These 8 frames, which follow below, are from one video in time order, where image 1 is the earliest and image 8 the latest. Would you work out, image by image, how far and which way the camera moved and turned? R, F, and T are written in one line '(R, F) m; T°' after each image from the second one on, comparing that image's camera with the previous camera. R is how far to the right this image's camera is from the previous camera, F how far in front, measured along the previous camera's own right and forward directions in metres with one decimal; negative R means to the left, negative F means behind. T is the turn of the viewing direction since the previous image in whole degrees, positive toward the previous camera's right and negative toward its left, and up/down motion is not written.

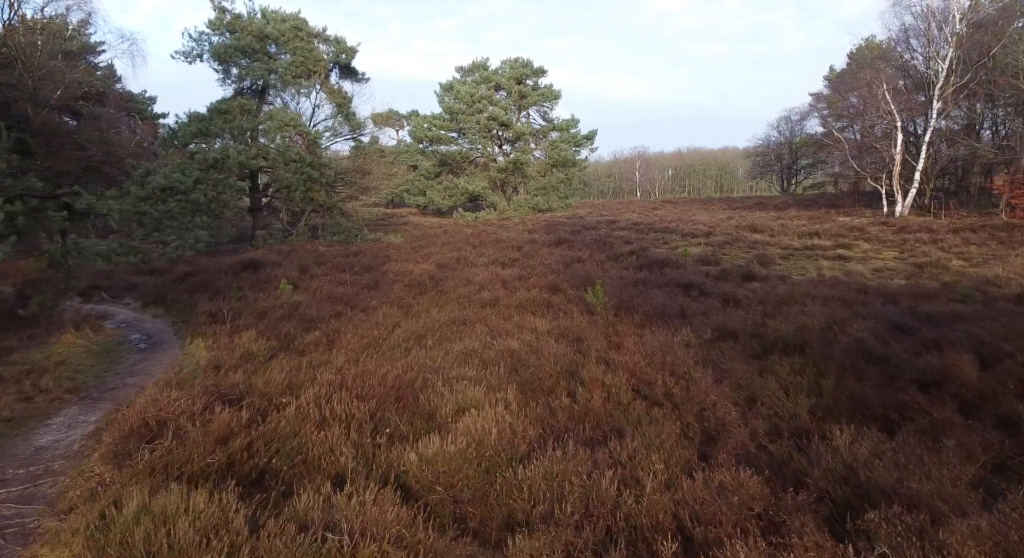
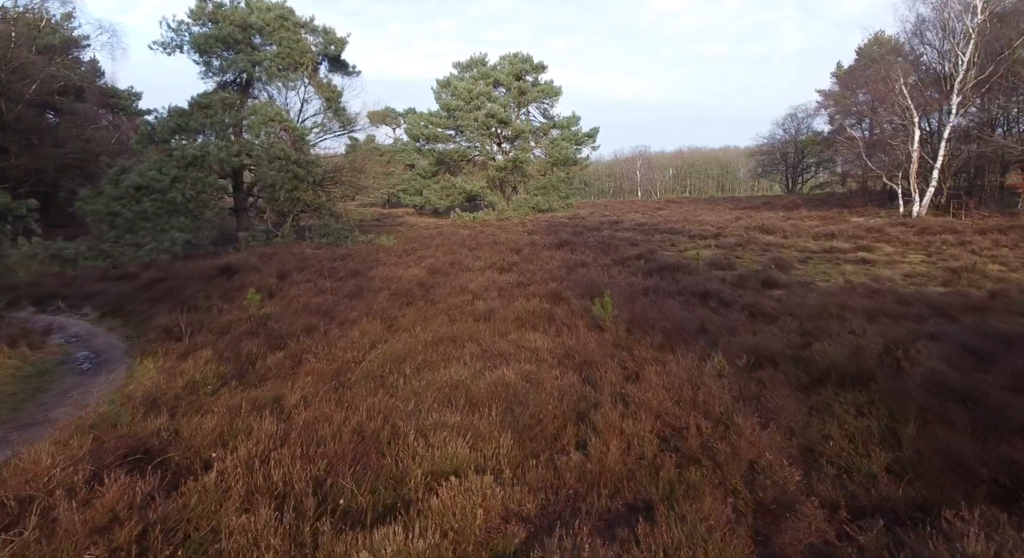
(0.0, +1.1) m; 0°
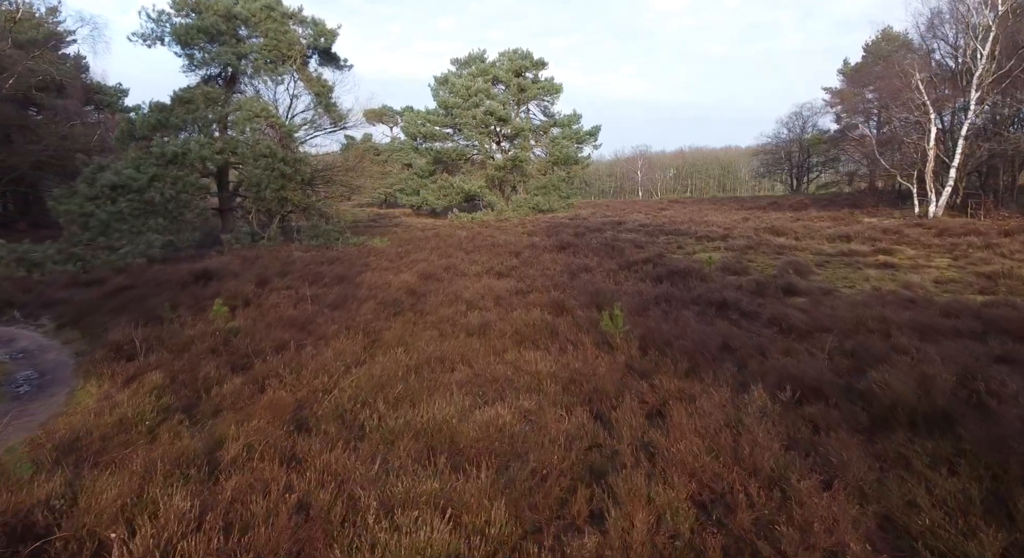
(0.0, +0.9) m; 0°
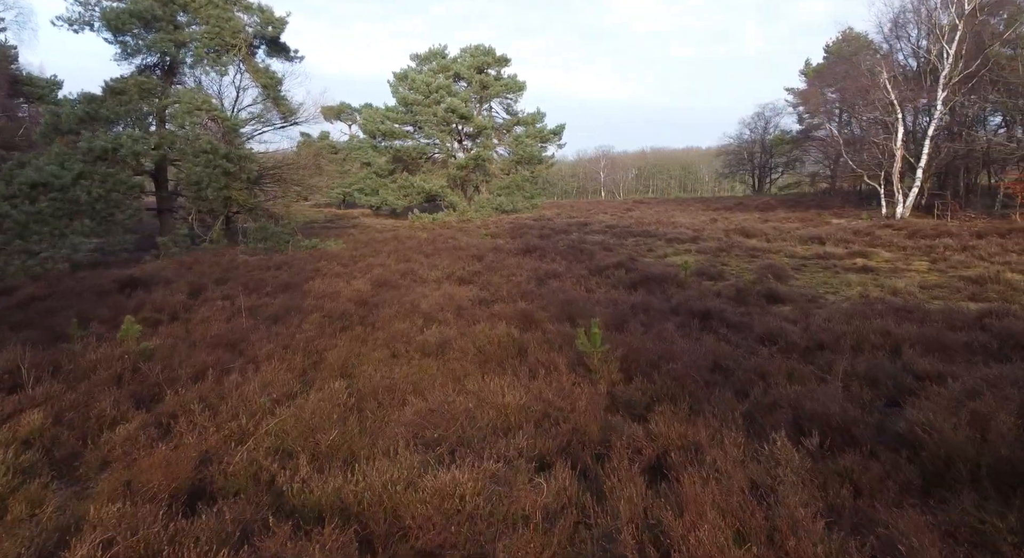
(0.0, +0.9) m; +3°
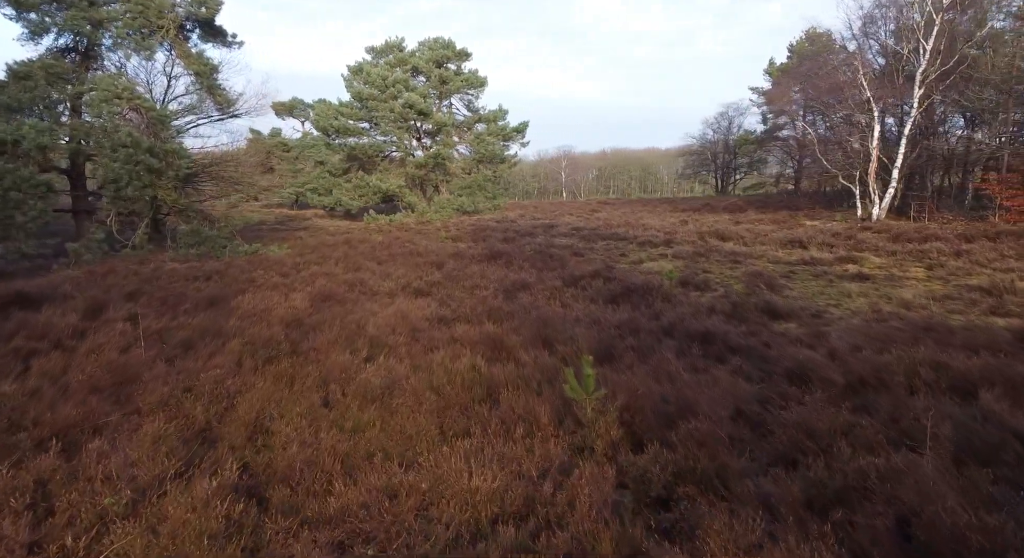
(0.0, +1.4) m; +3°
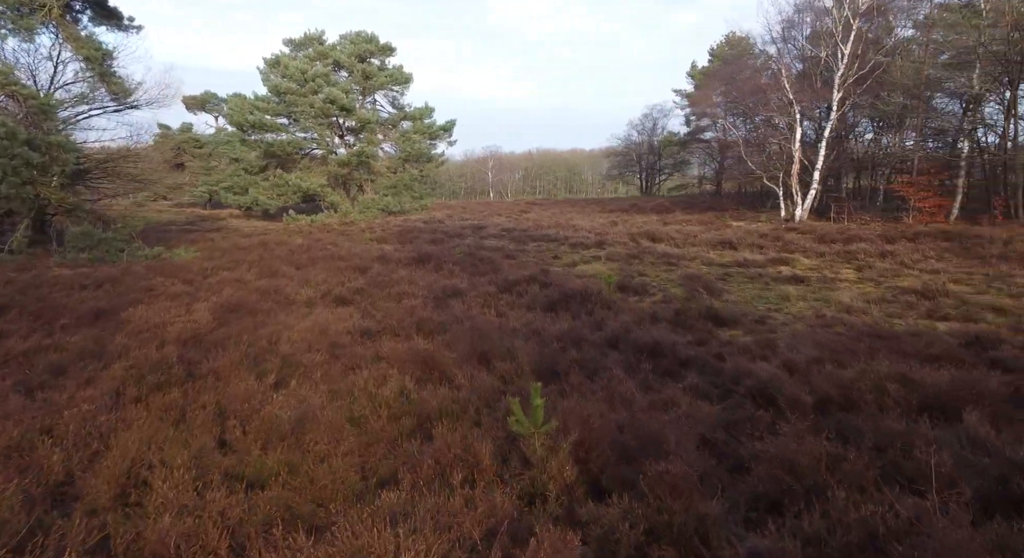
(0.0, +0.7) m; +6°
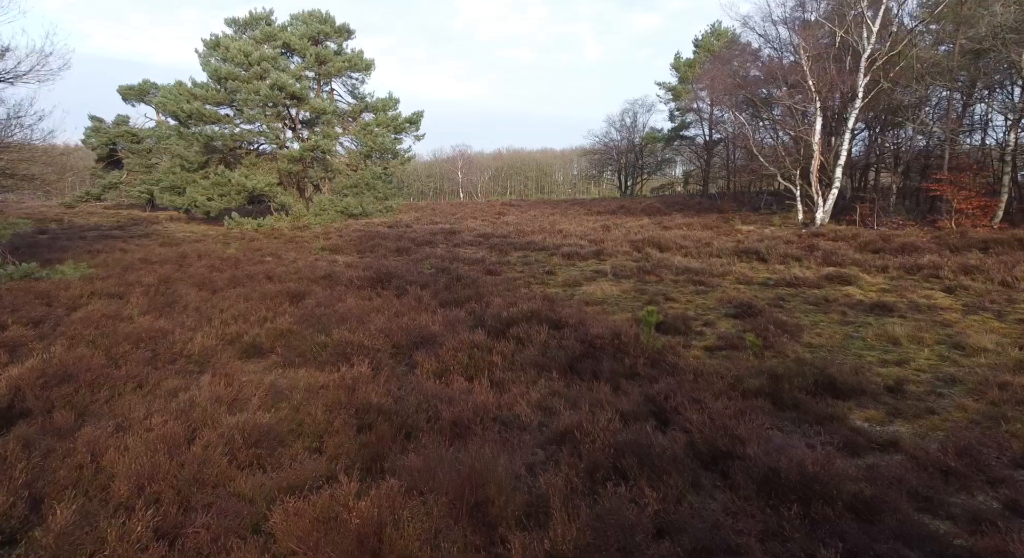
(-0.3, +3.1) m; +3°
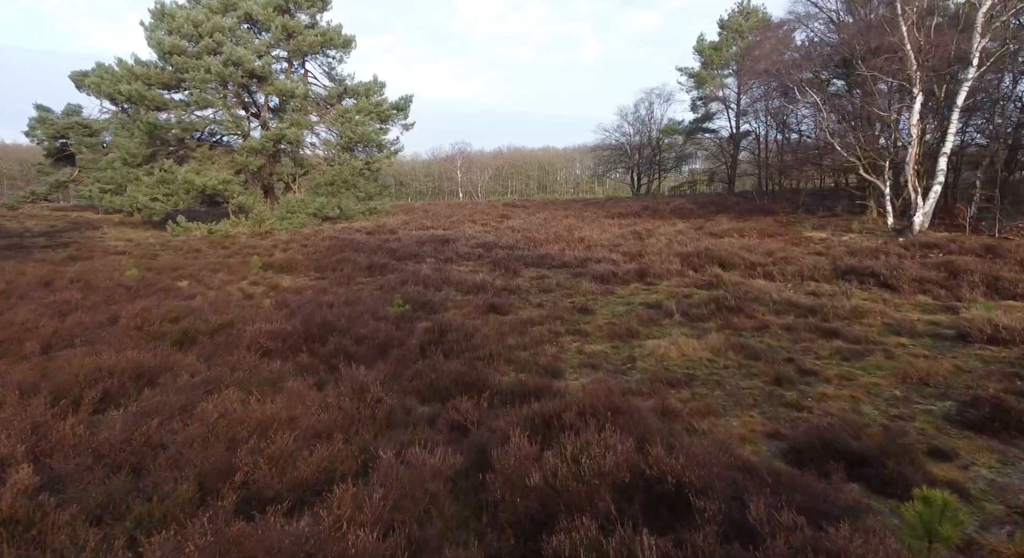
(-0.2, +4.2) m; 0°
